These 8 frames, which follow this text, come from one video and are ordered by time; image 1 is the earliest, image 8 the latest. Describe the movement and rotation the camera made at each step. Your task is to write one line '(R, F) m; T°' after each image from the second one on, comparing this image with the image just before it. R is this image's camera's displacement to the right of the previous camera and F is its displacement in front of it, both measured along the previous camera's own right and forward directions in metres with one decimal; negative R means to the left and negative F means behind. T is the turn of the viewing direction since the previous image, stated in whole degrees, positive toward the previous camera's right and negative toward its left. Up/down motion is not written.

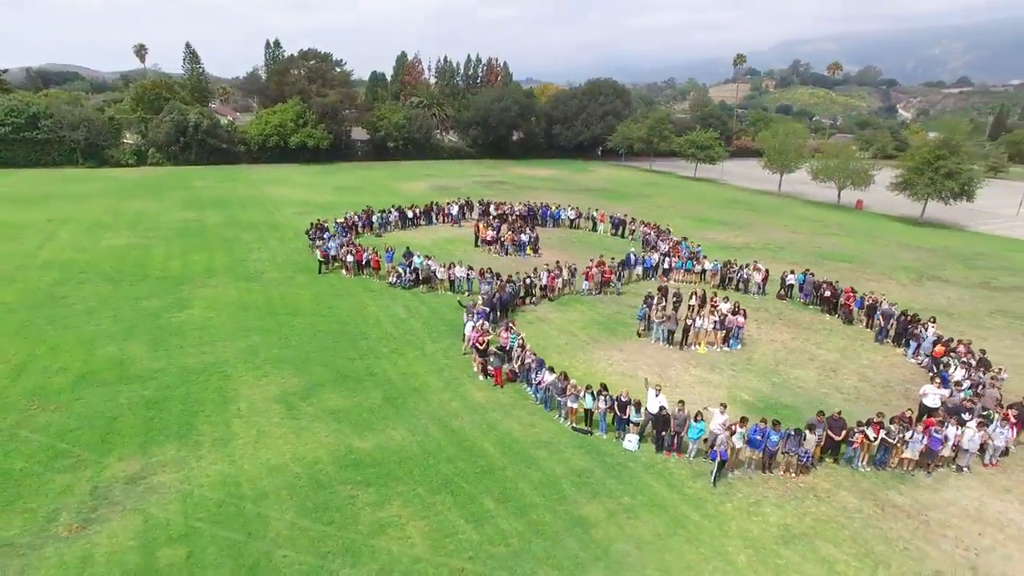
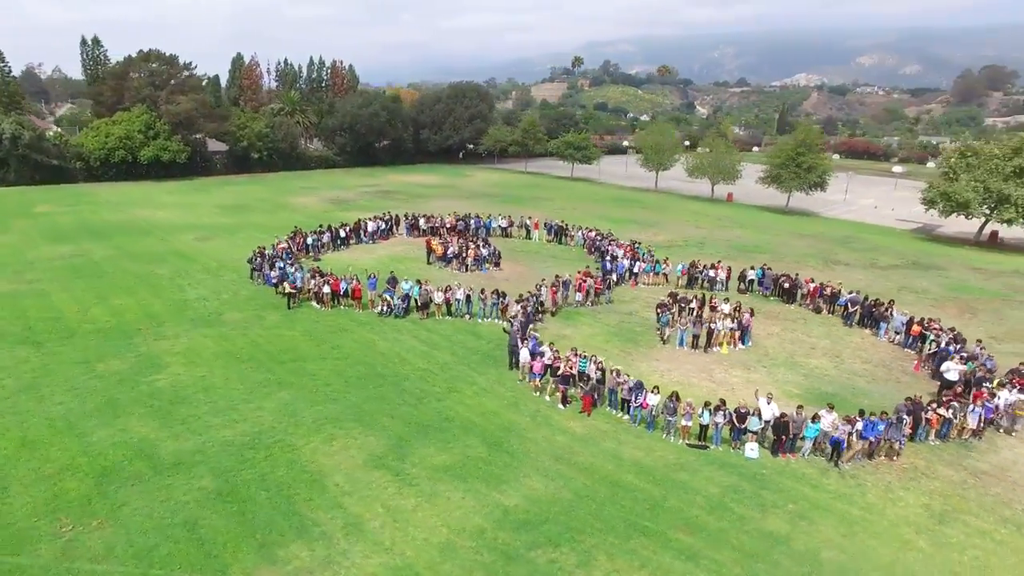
(-7.4, +1.8) m; +16°
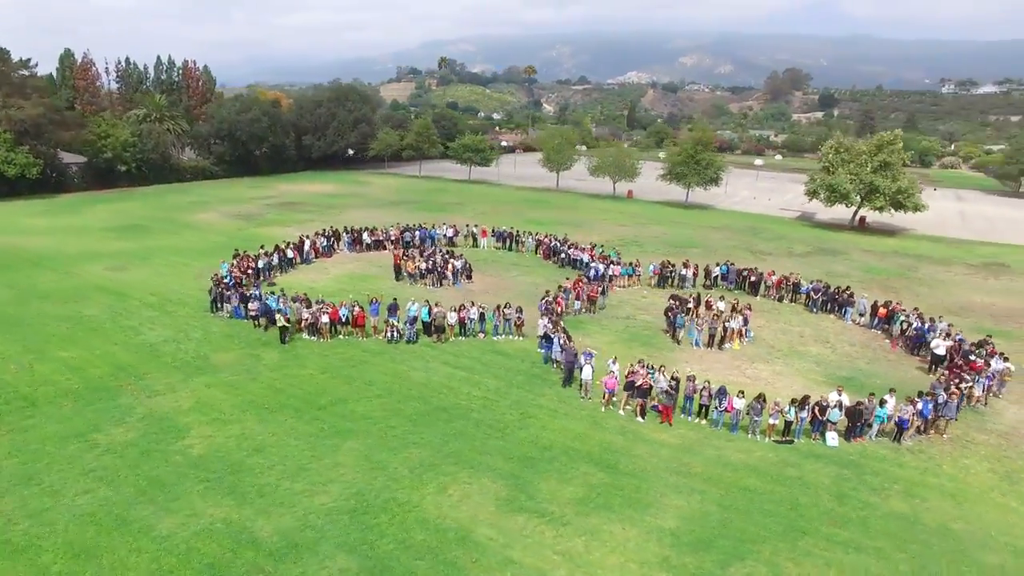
(-6.7, +1.4) m; +14°
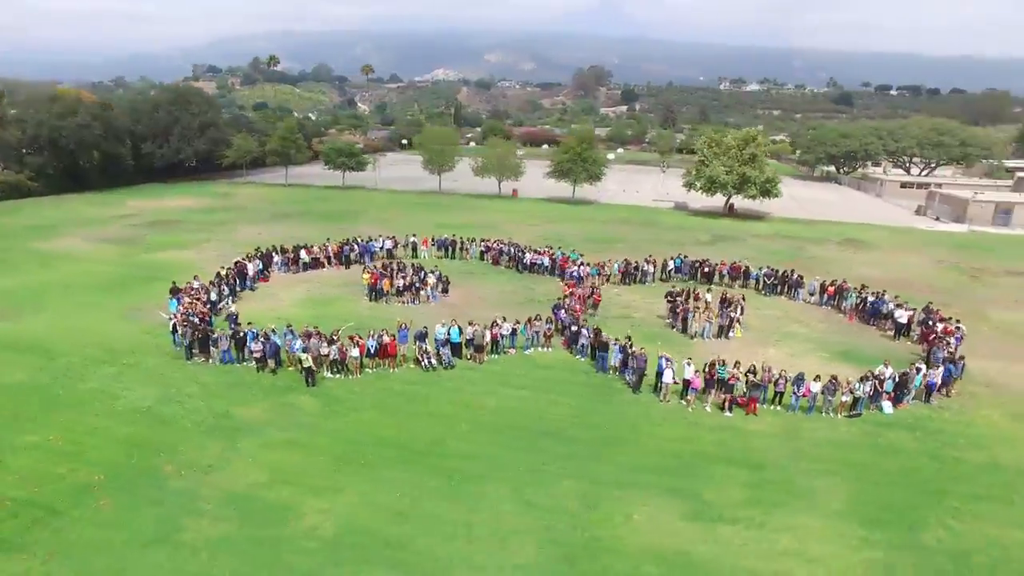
(-8.3, +2.0) m; +17°
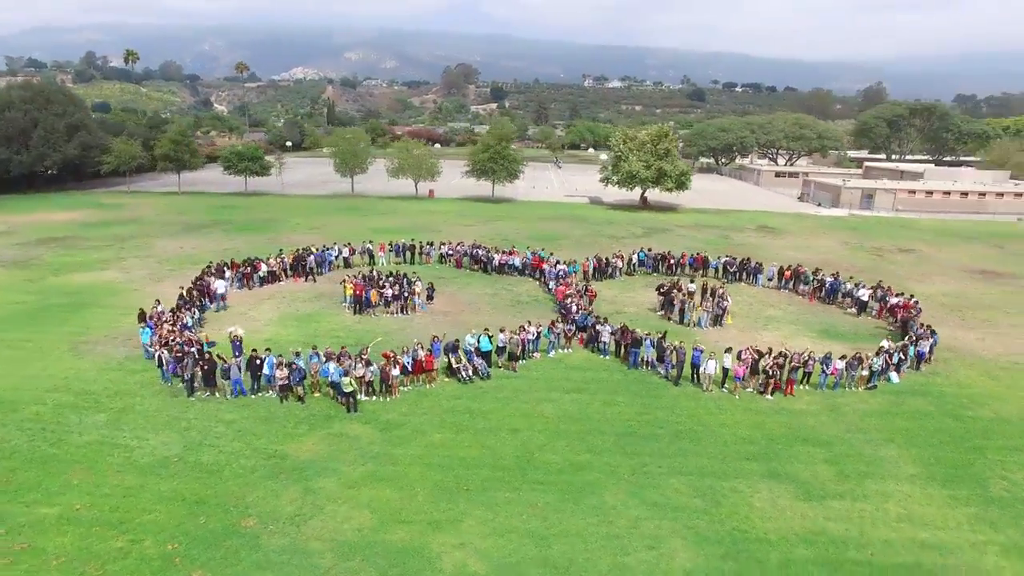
(-5.9, +1.2) m; +12°
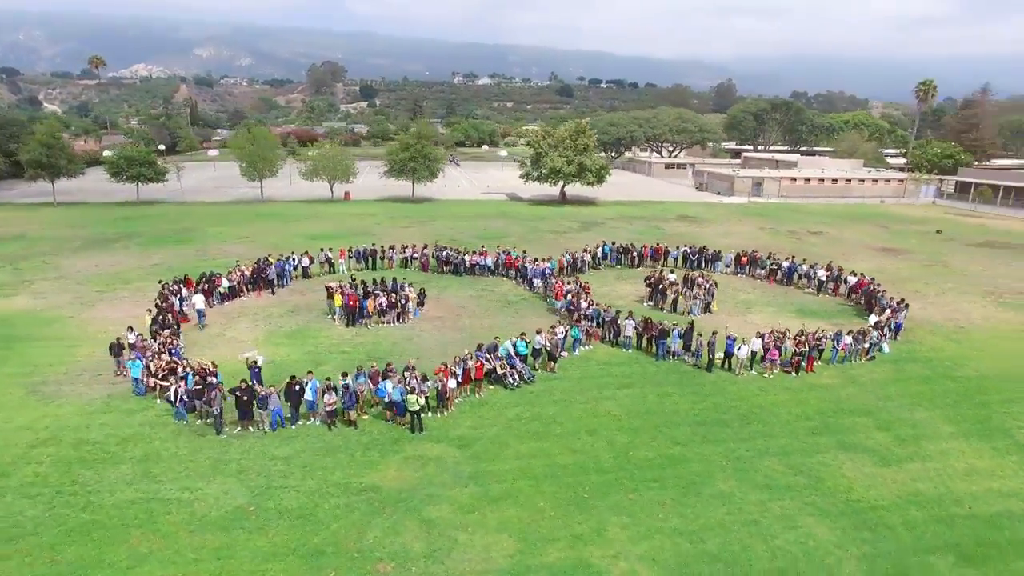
(-5.8, +1.2) m; +12°
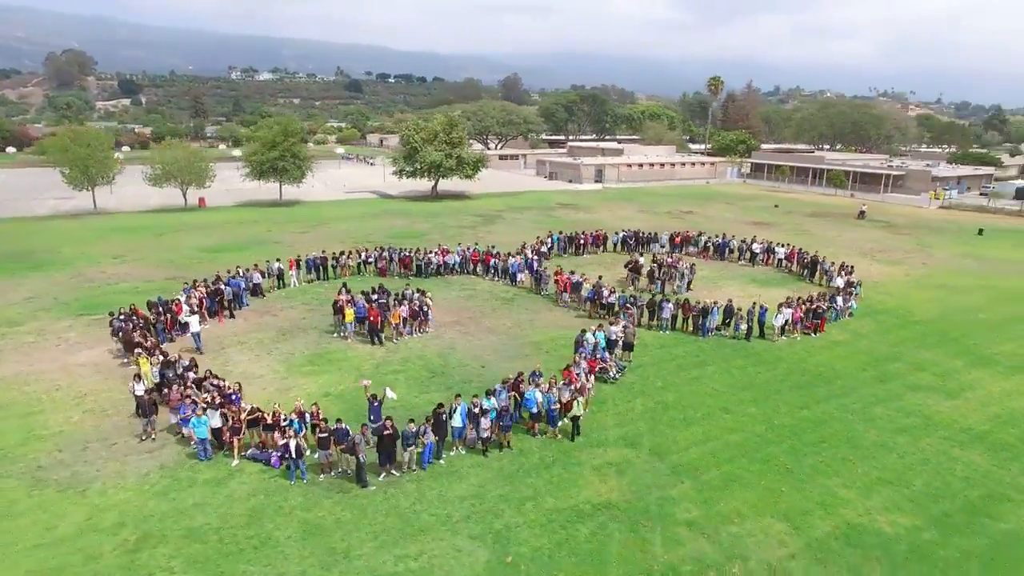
(-9.6, +2.7) m; +19°
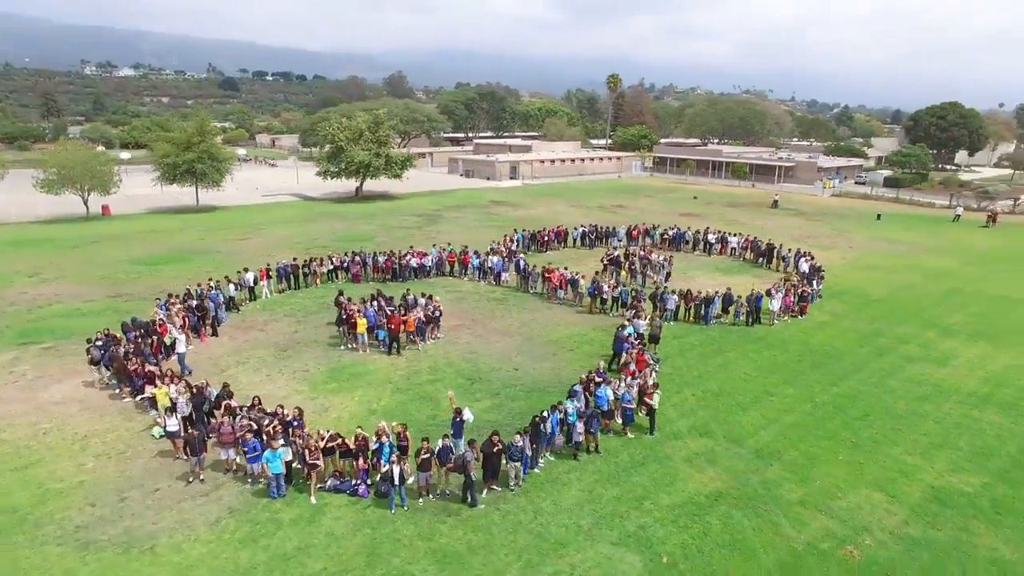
(-4.9, +1.0) m; +10°
